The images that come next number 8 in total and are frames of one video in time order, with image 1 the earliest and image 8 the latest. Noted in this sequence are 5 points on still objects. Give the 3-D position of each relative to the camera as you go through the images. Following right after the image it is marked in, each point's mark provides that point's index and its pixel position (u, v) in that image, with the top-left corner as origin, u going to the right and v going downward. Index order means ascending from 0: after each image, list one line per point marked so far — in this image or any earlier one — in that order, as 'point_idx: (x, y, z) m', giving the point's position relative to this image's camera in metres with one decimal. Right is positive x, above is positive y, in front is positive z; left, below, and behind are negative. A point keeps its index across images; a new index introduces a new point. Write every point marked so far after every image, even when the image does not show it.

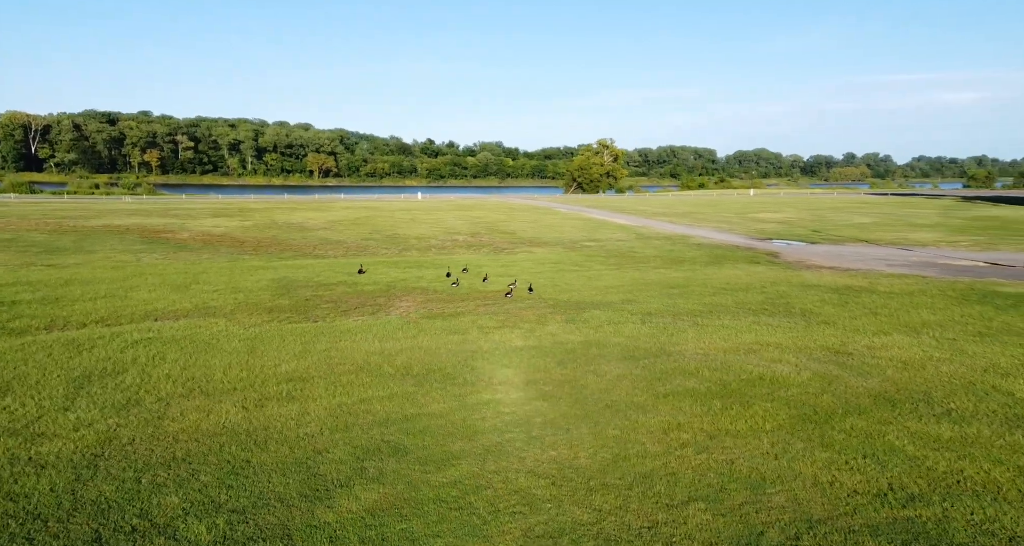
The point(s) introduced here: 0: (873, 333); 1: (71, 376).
0: (+7.6, -1.3, +13.1) m
1: (-5.3, -1.2, +7.5) m
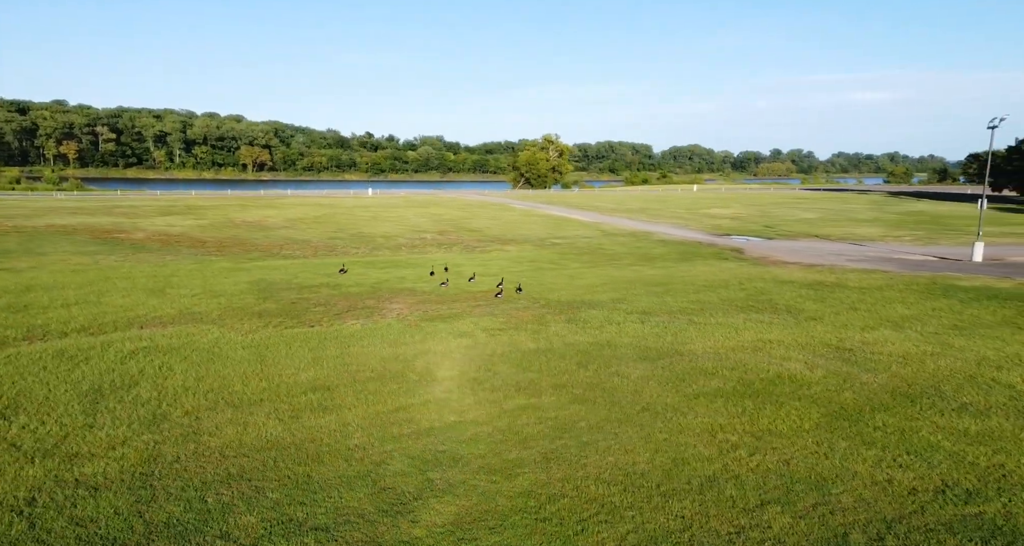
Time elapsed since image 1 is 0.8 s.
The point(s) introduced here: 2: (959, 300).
0: (+7.6, -1.2, +13.5) m
1: (-4.9, -1.3, +7.1) m
2: (+13.8, -0.8, +19.9) m
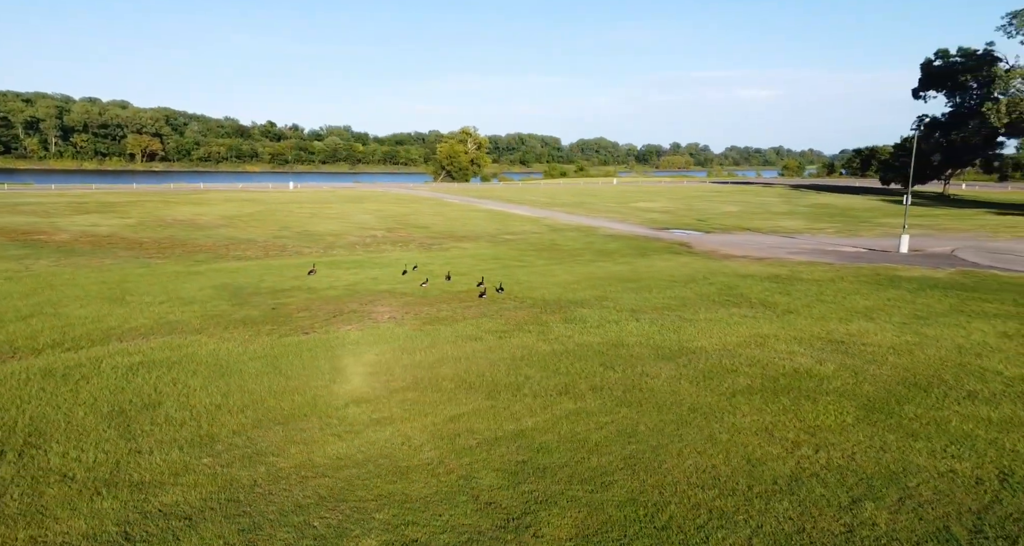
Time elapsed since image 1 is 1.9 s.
0: (+7.4, -1.1, +14.2) m
1: (-4.3, -1.4, +6.6) m
2: (+12.9, -0.6, +21.2) m
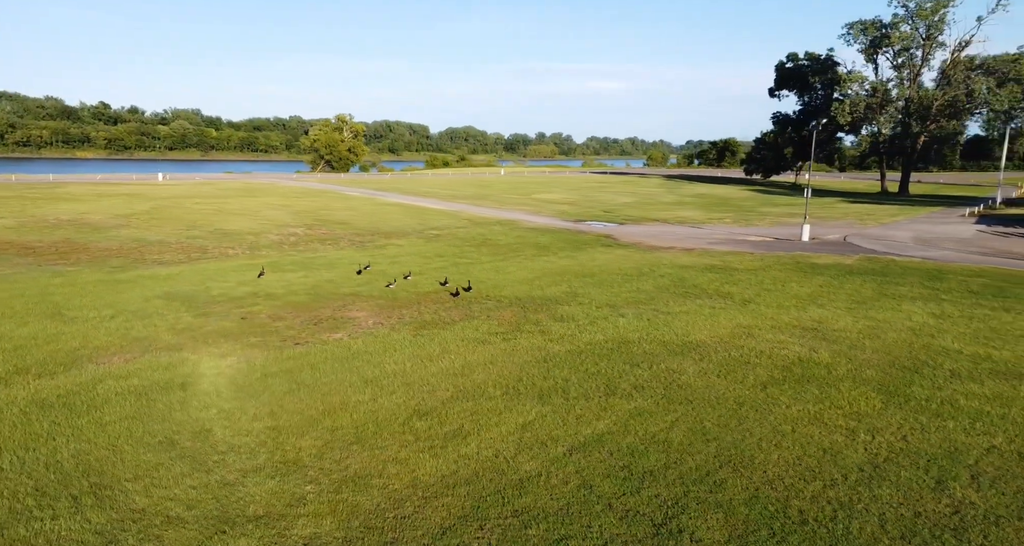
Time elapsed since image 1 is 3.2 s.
0: (+6.9, -0.9, +15.4) m
1: (-3.5, -1.6, +6.0) m
2: (+11.3, -0.1, +23.1) m
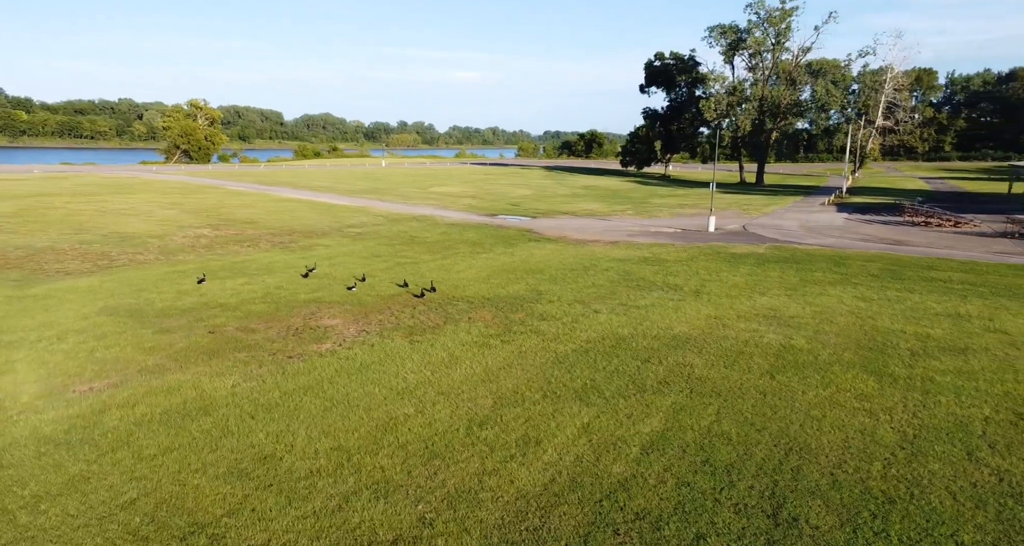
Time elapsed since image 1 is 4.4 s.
0: (+6.1, -0.7, +16.5) m
1: (-2.7, -1.8, +5.6) m
2: (+9.1, +0.3, +24.8) m
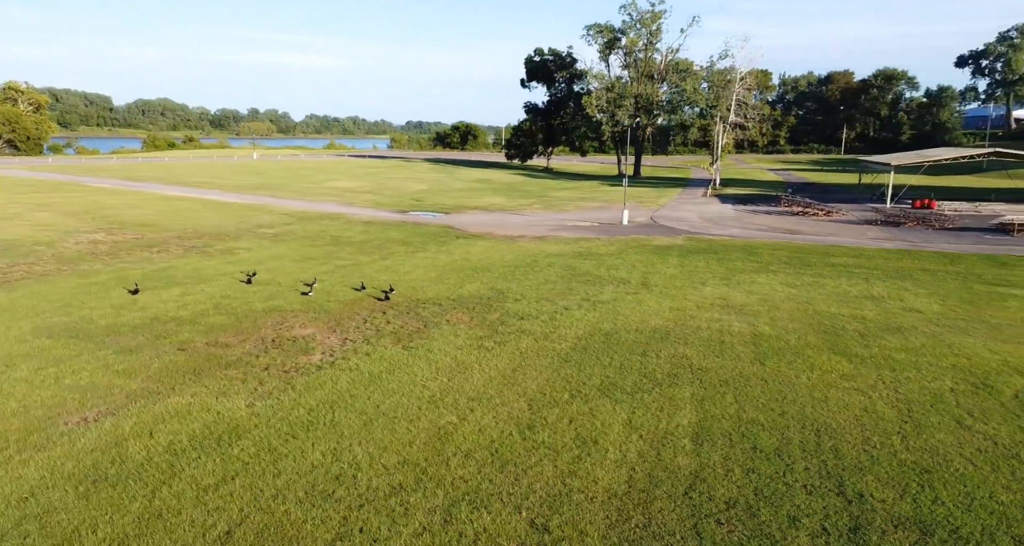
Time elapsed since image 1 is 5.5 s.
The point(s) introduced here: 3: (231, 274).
0: (+5.0, -0.5, +17.6) m
1: (-1.9, -2.0, +5.5) m
2: (+6.7, +0.6, +26.2) m
3: (-8.8, -0.1, +20.0) m
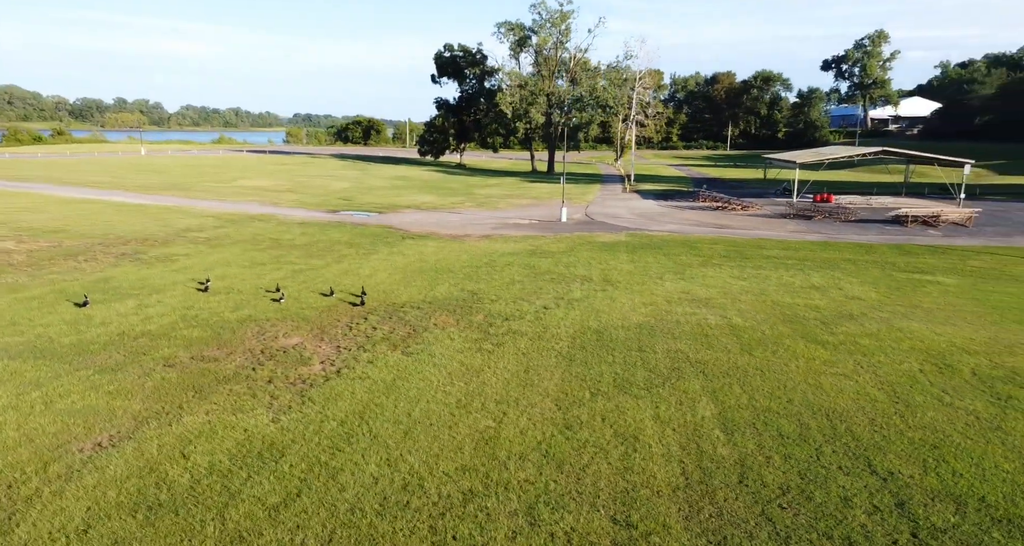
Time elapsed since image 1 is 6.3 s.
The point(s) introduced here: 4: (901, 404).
0: (+4.1, -0.4, +18.3) m
1: (-1.2, -2.1, +5.5) m
2: (+4.7, +0.8, +27.1) m
3: (-9.9, -0.3, +19.1) m
4: (+5.1, -1.6, +8.3) m
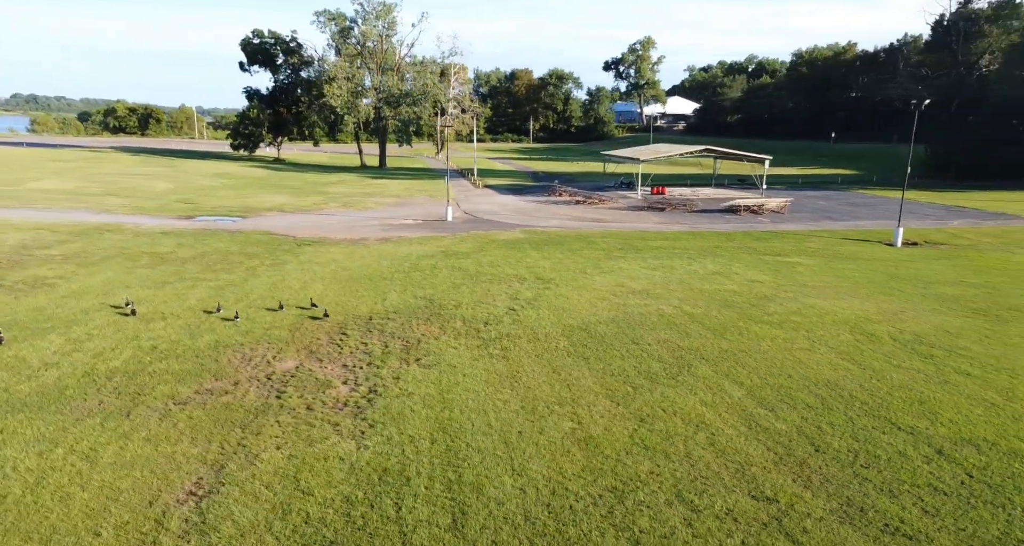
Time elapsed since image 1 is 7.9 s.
0: (+2.4, -0.3, +19.7) m
1: (+0.4, -2.4, +6.0) m
2: (+0.9, +1.0, +28.4) m
3: (-11.3, -1.0, +17.2) m
4: (+5.8, -1.5, +10.2) m
